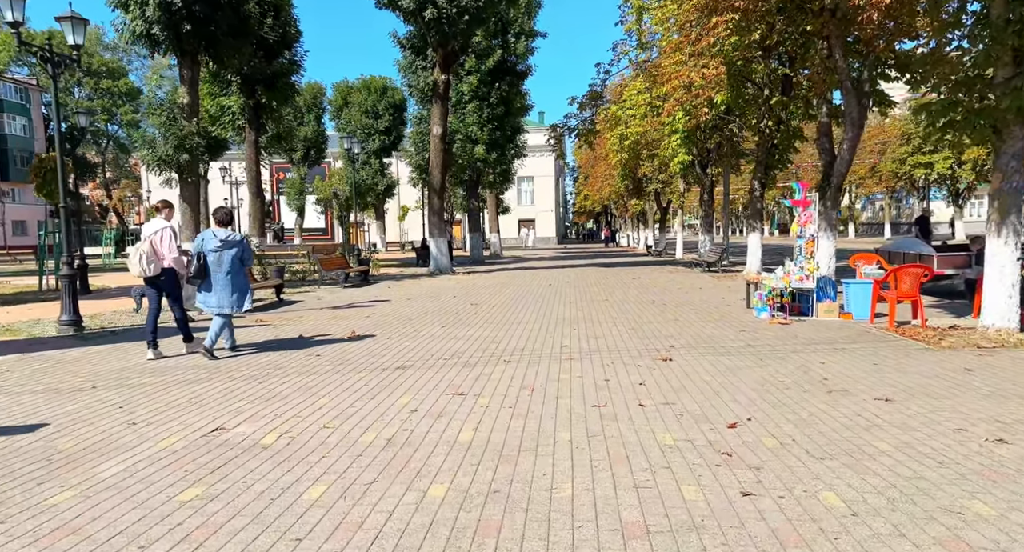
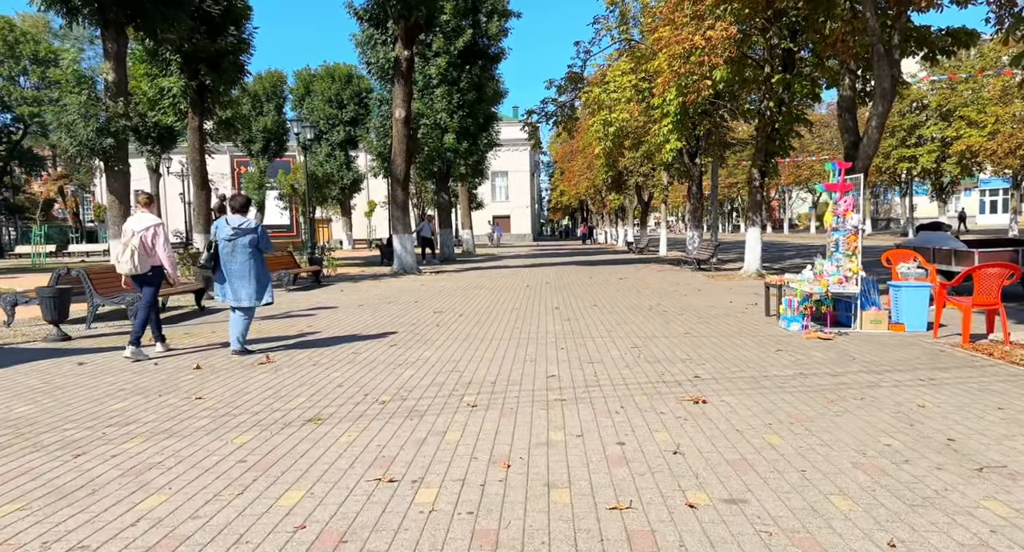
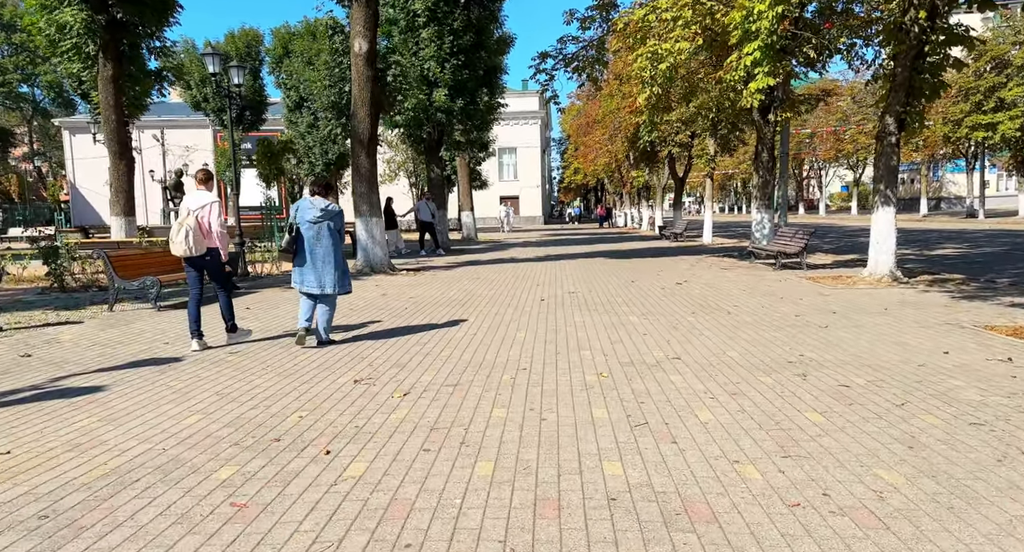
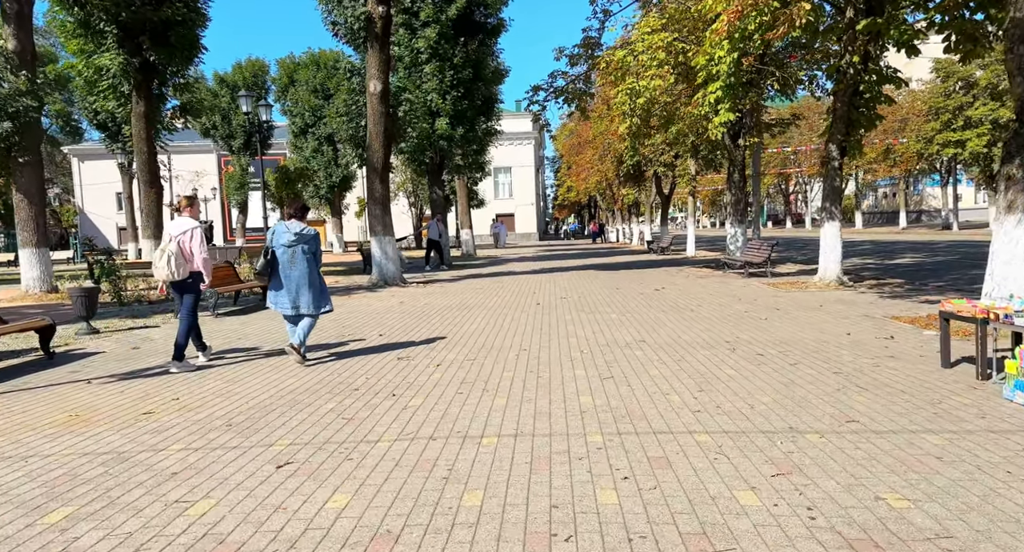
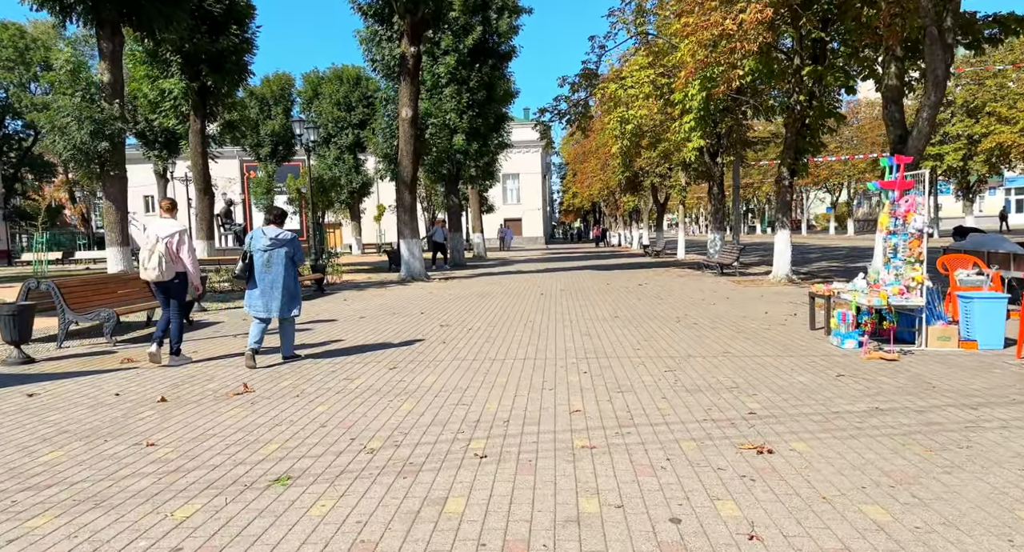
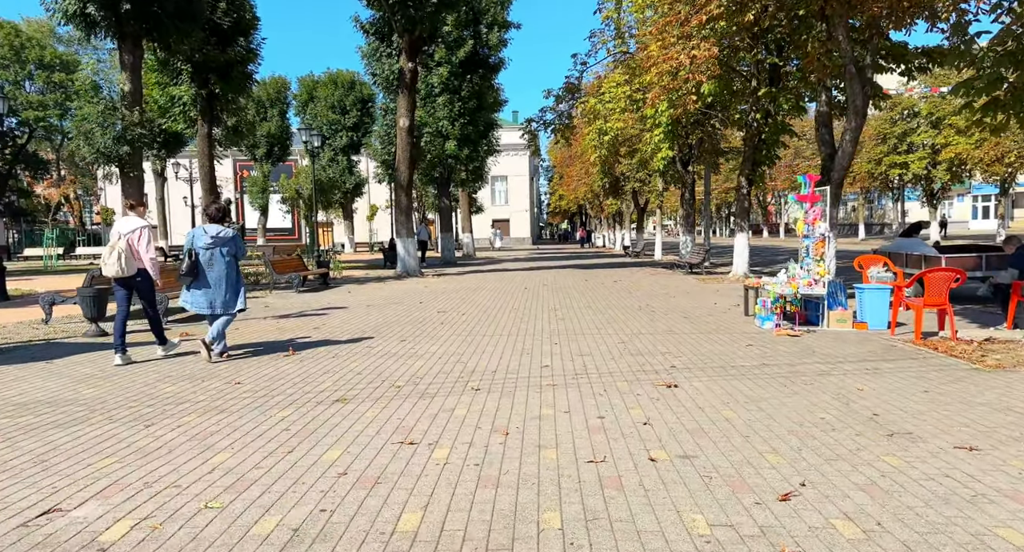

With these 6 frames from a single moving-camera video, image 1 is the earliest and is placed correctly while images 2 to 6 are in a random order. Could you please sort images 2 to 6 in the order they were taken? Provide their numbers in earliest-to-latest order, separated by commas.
6, 2, 5, 4, 3
